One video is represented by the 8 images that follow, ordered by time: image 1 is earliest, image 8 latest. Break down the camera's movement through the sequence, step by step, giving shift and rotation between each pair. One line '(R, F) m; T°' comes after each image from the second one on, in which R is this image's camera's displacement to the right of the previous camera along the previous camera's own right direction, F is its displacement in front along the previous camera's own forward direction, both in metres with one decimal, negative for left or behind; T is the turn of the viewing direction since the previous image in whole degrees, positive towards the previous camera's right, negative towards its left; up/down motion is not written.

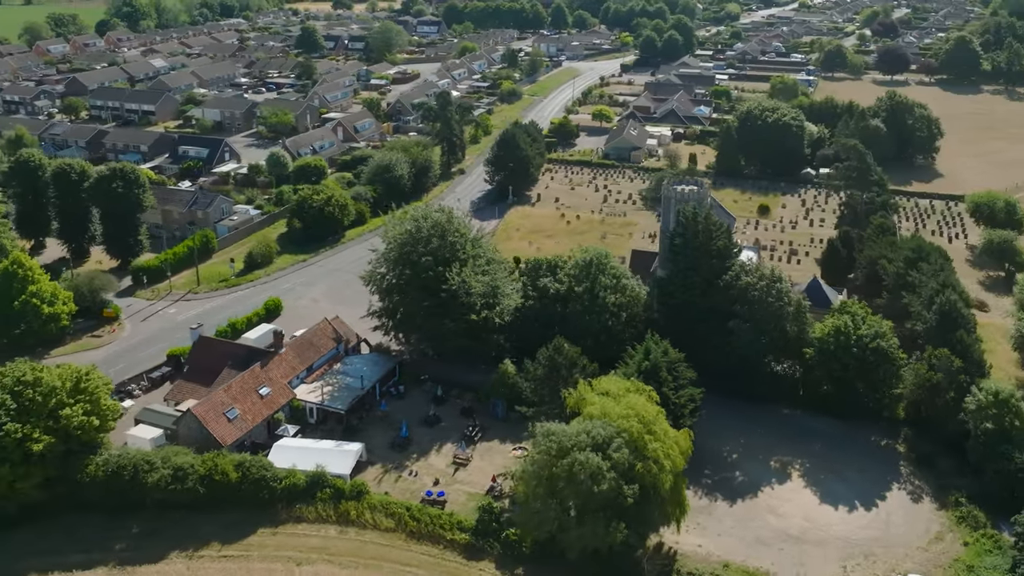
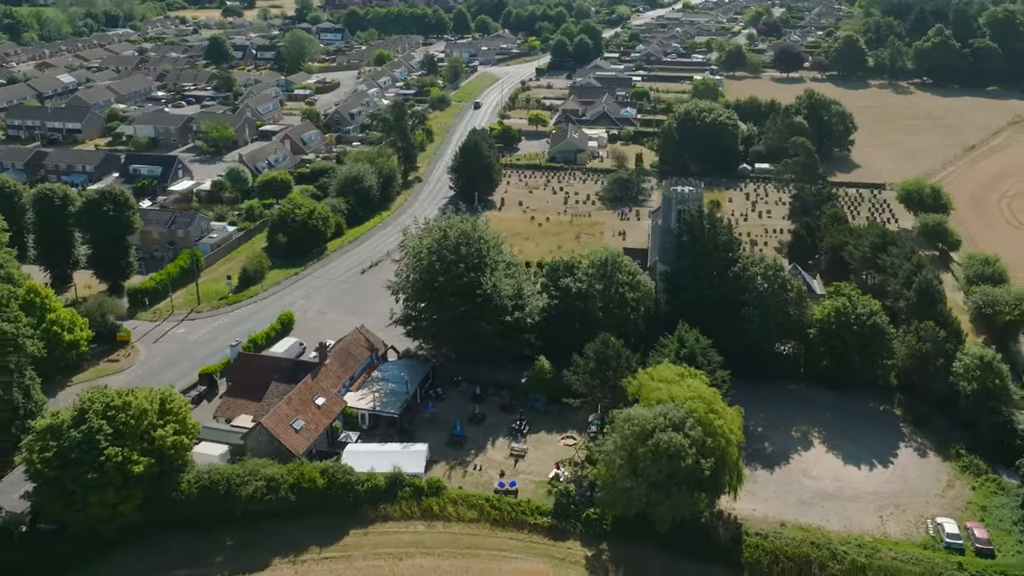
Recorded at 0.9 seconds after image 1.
(-8.0, -2.6) m; +8°
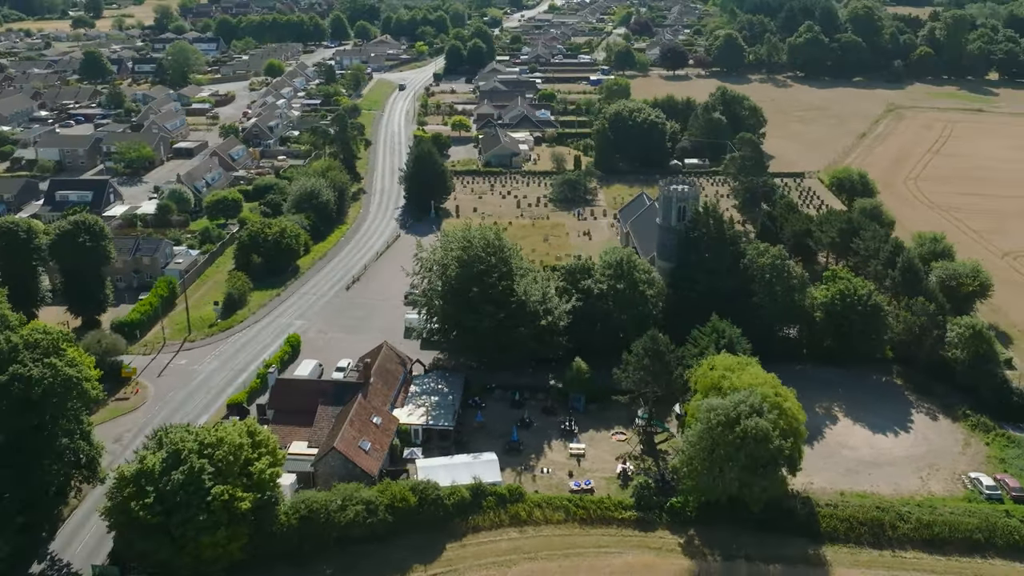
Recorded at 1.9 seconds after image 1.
(-9.7, -0.2) m; +9°
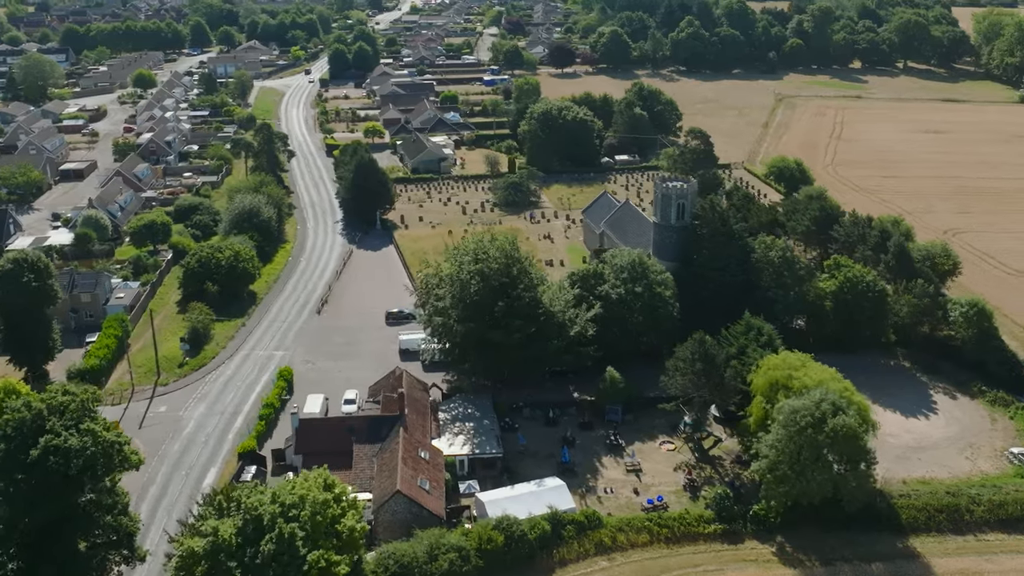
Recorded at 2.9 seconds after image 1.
(-9.0, +3.6) m; +10°
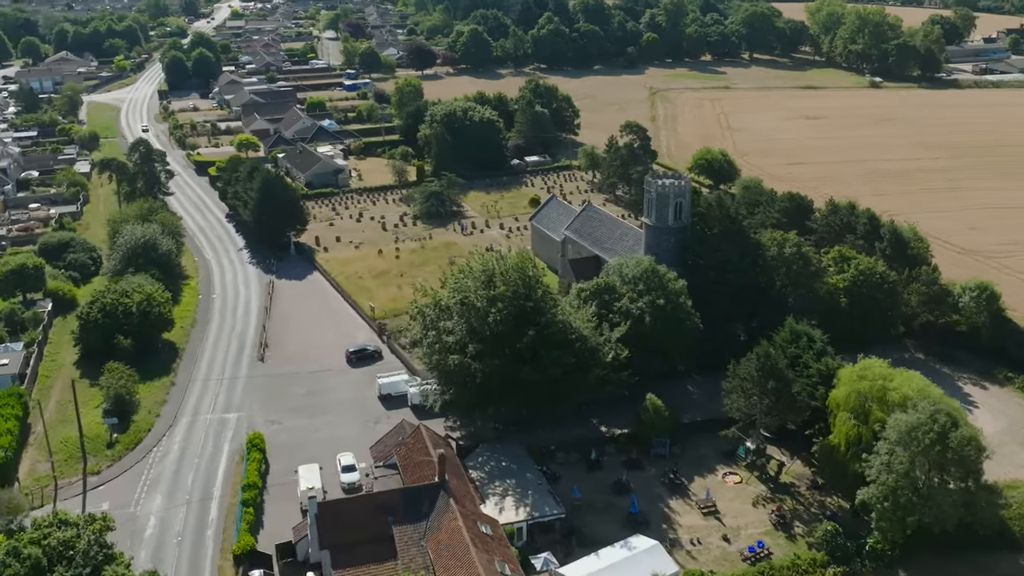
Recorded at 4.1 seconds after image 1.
(-8.8, +8.0) m; +11°
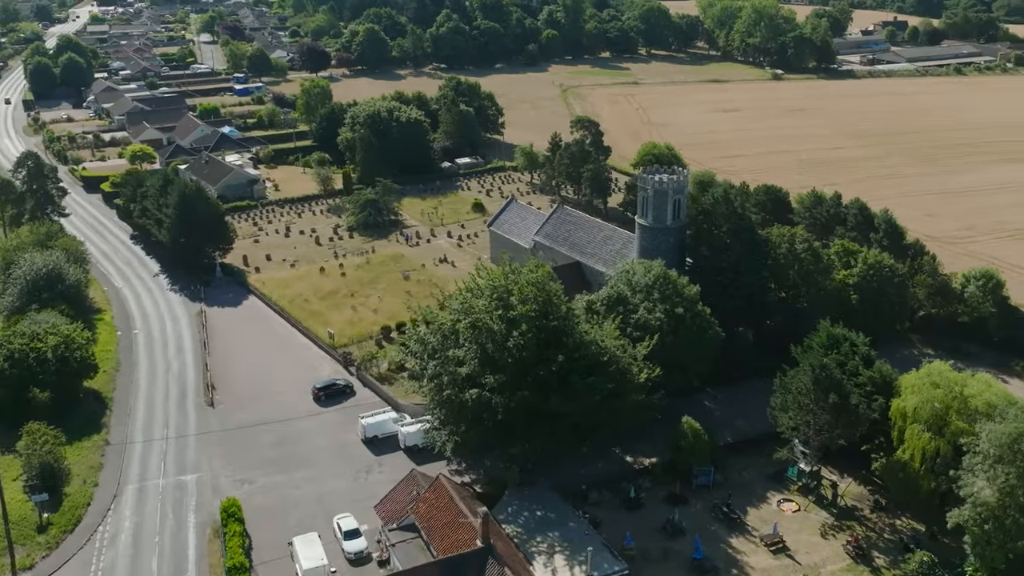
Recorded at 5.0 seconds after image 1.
(-5.3, +6.1) m; +8°
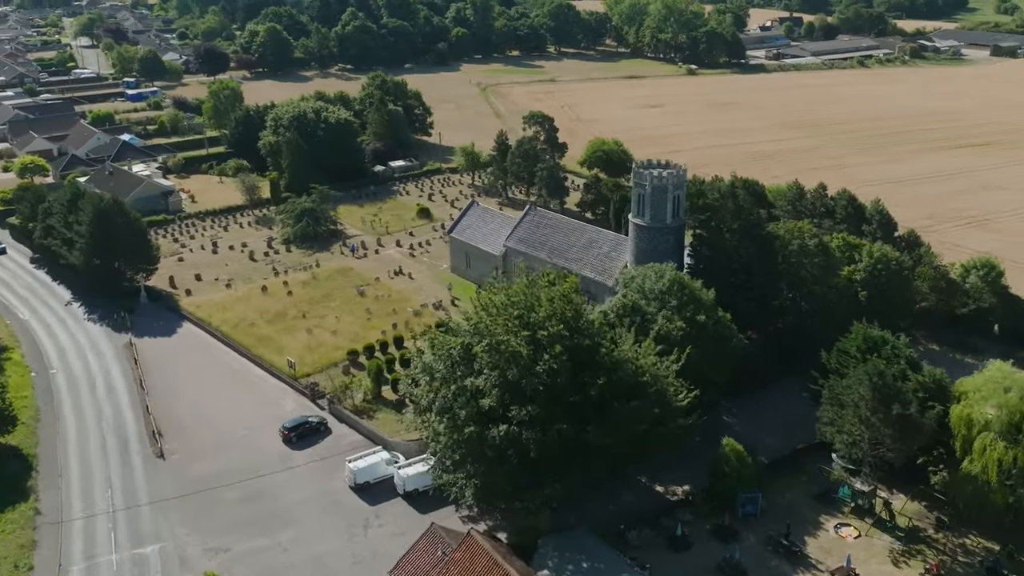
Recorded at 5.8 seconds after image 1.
(-4.2, +5.1) m; +7°
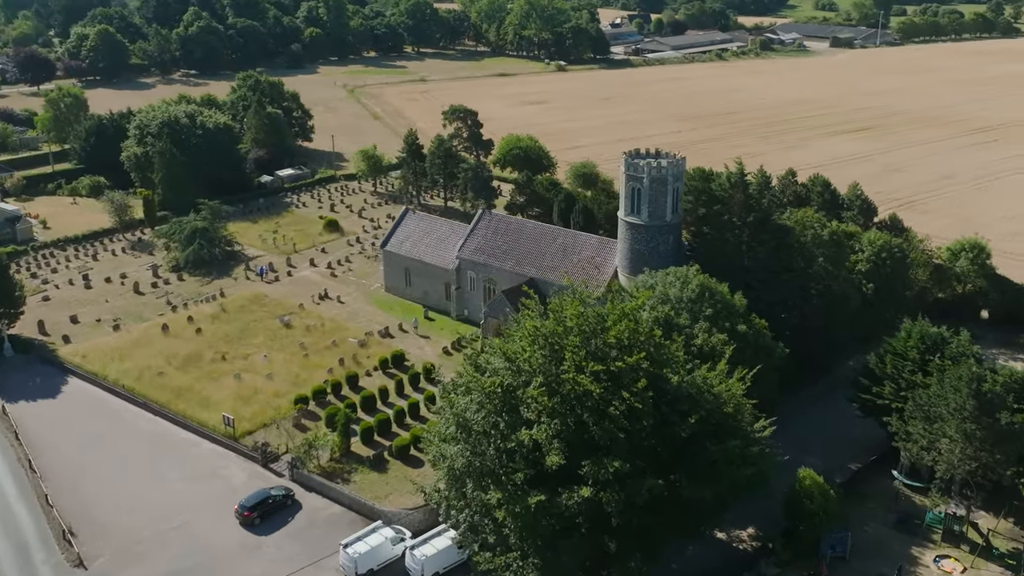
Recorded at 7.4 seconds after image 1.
(-5.3, +7.0) m; +10°
